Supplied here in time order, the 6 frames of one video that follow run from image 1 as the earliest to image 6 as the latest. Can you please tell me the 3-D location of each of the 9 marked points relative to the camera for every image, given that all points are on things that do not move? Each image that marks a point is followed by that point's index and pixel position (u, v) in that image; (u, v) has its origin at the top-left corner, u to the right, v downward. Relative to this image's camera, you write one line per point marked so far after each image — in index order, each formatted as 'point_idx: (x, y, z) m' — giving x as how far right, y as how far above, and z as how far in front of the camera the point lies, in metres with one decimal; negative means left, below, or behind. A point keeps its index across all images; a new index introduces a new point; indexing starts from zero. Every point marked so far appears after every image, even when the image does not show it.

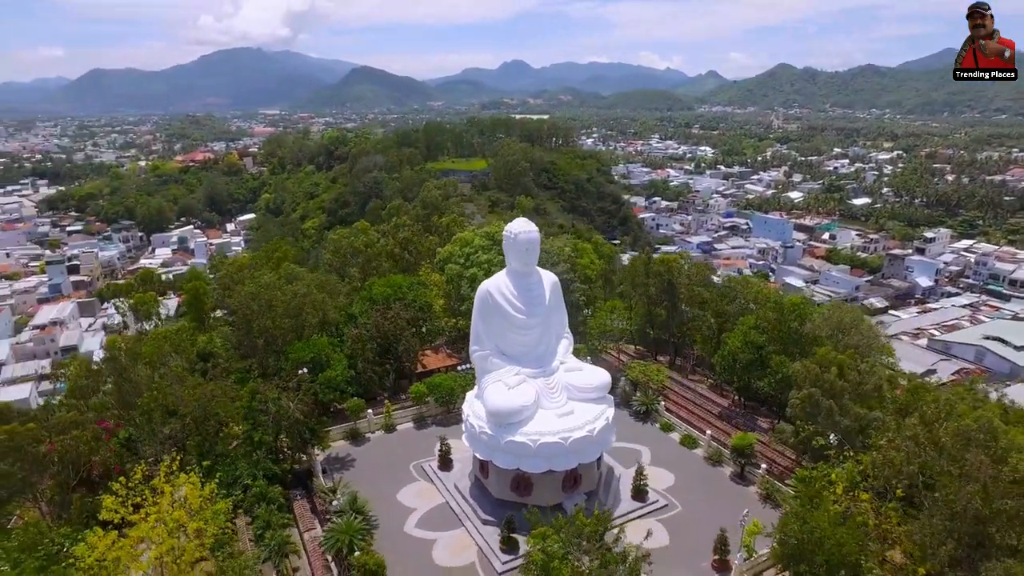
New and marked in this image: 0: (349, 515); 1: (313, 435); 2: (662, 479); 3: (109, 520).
0: (-3.7, -5.2, +15.4) m
1: (-5.2, -3.8, +17.5) m
2: (+3.9, -5.0, +17.6) m
3: (-7.8, -4.5, +13.2) m
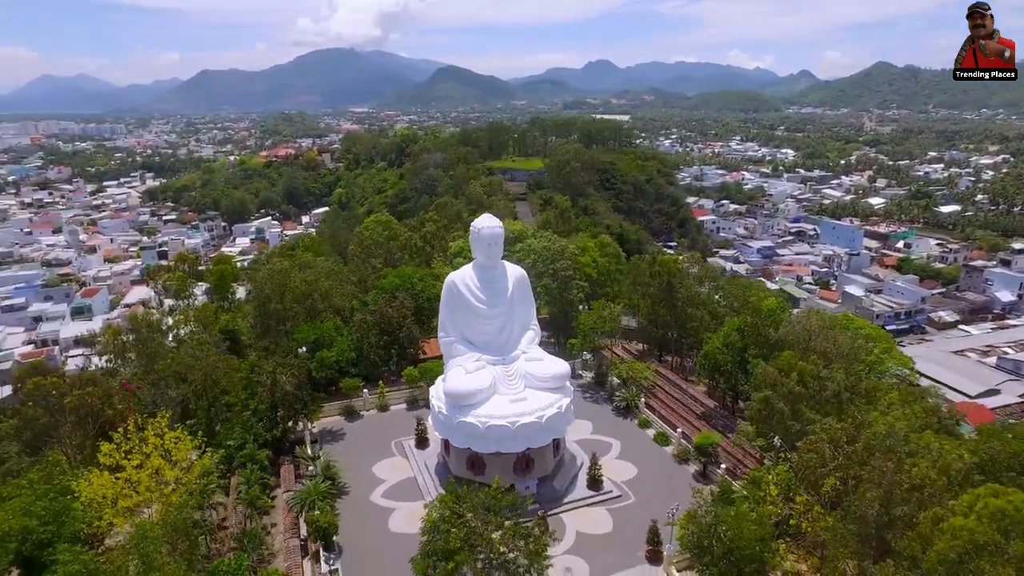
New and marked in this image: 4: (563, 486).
0: (-4.9, -4.8, +17.0) m
1: (-6.0, -3.4, +19.2) m
2: (+3.0, -4.9, +18.1) m
3: (-9.2, -4.0, +15.3) m
4: (+1.3, -5.0, +17.0) m
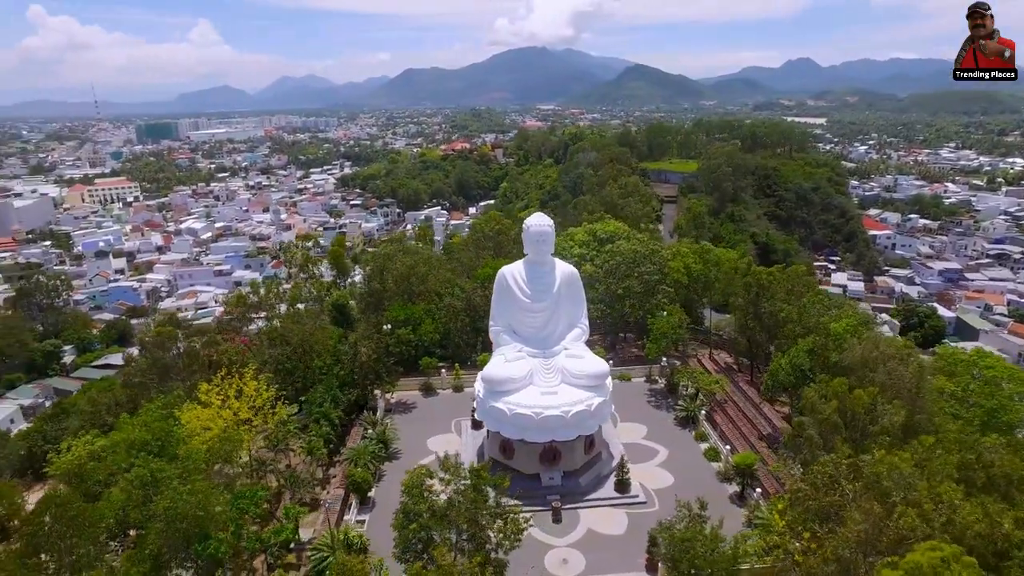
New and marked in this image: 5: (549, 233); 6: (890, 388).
0: (-3.9, -4.4, +19.0) m
1: (-4.3, -2.9, +21.4) m
2: (+3.9, -5.1, +18.0) m
3: (-8.5, -3.1, +18.5) m
4: (+2.0, -5.0, +17.4) m
5: (+1.0, +1.4, +17.6) m
6: (+8.7, -2.3, +15.8) m
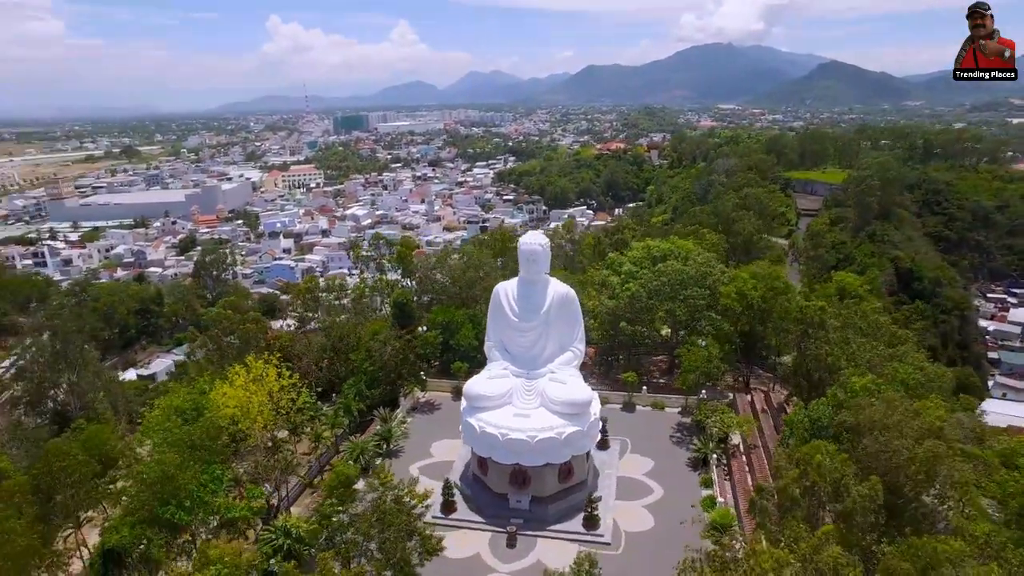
0: (-4.1, -4.5, +20.0) m
1: (-3.6, -3.0, +22.4) m
2: (+3.1, -5.9, +16.9) m
3: (-8.4, -2.9, +20.7) m
4: (+1.1, -5.6, +16.9) m
5: (+0.7, +0.9, +17.3) m
6: (+7.4, -3.5, +13.5) m
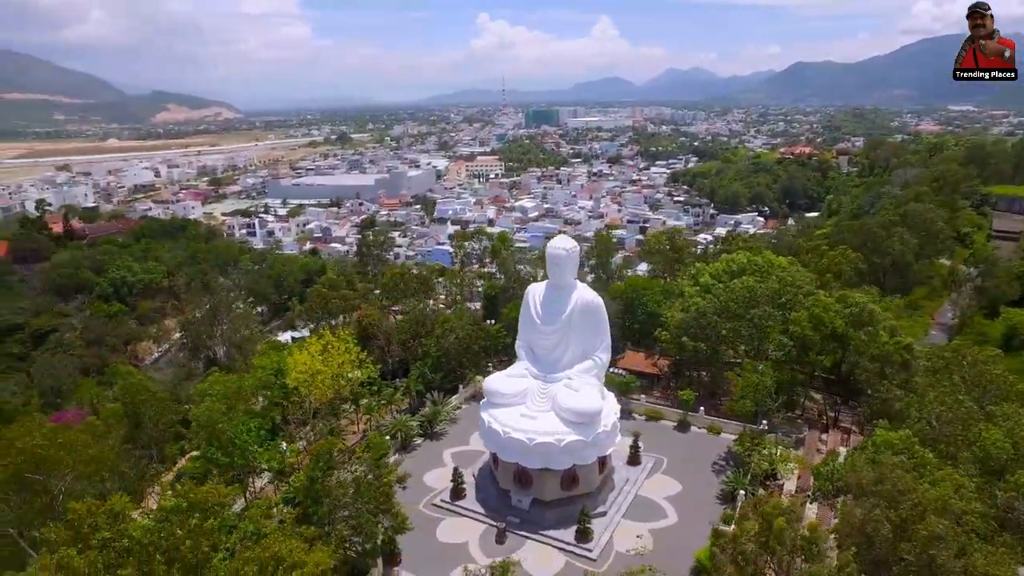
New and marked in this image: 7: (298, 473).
0: (-2.9, -4.1, +21.2) m
1: (-1.7, -2.7, +23.4) m
2: (+3.0, -6.2, +16.3) m
3: (-6.7, -2.1, +23.1) m
4: (+1.0, -5.8, +16.8) m
5: (+1.4, +0.8, +17.1) m
6: (+6.2, -4.2, +11.7) m
7: (-5.1, -4.6, +16.4) m
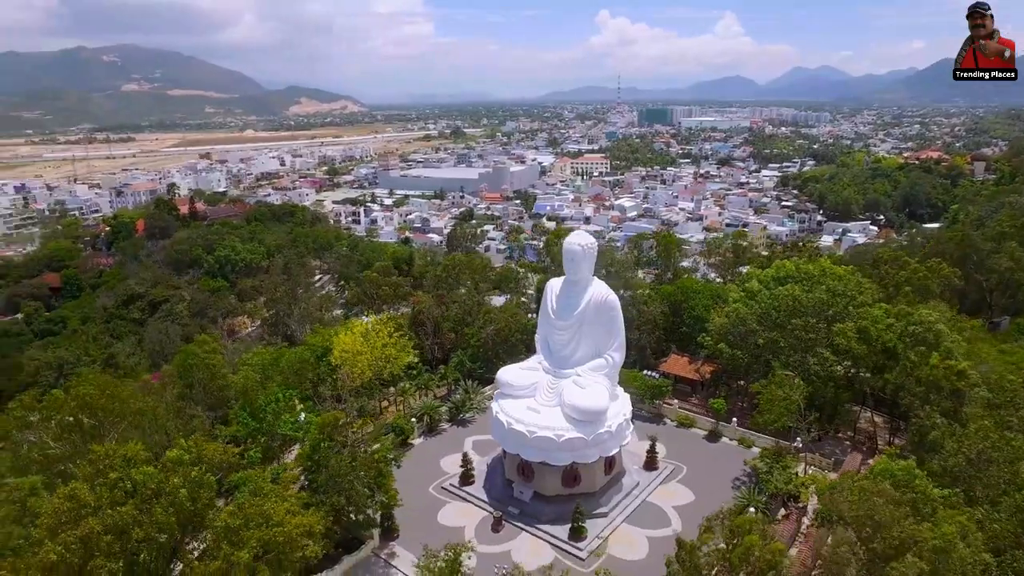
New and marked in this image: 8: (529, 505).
0: (-2.1, -3.8, +21.8) m
1: (-0.4, -2.4, +23.7) m
2: (+2.8, -6.2, +15.9) m
3: (-5.4, -1.6, +24.3) m
4: (+1.0, -5.6, +16.8) m
5: (+1.8, +0.9, +17.0) m
6: (+5.3, -4.3, +10.9) m
7: (-5.1, -4.1, +17.4) m
8: (+0.5, -5.5, +17.1) m
